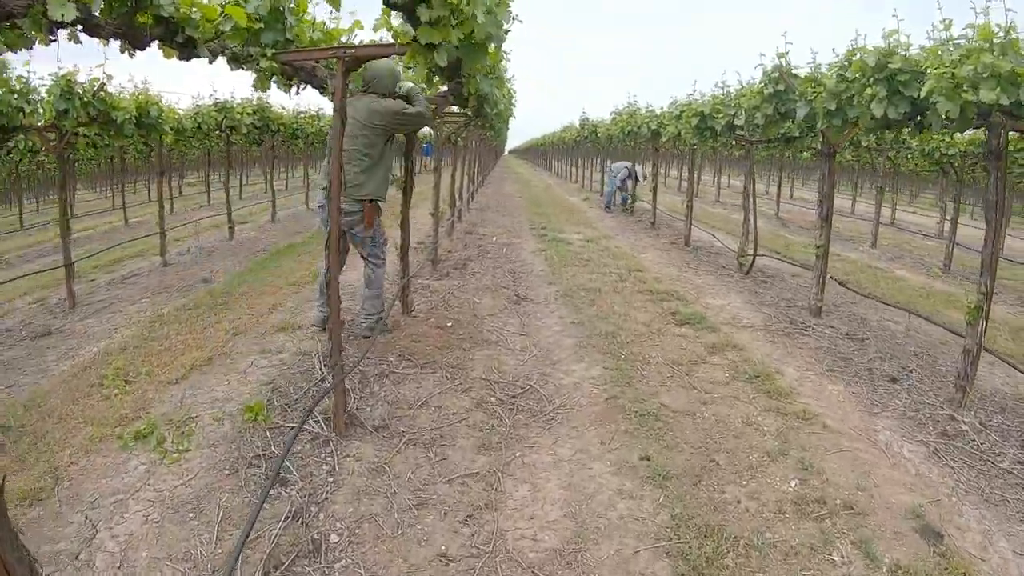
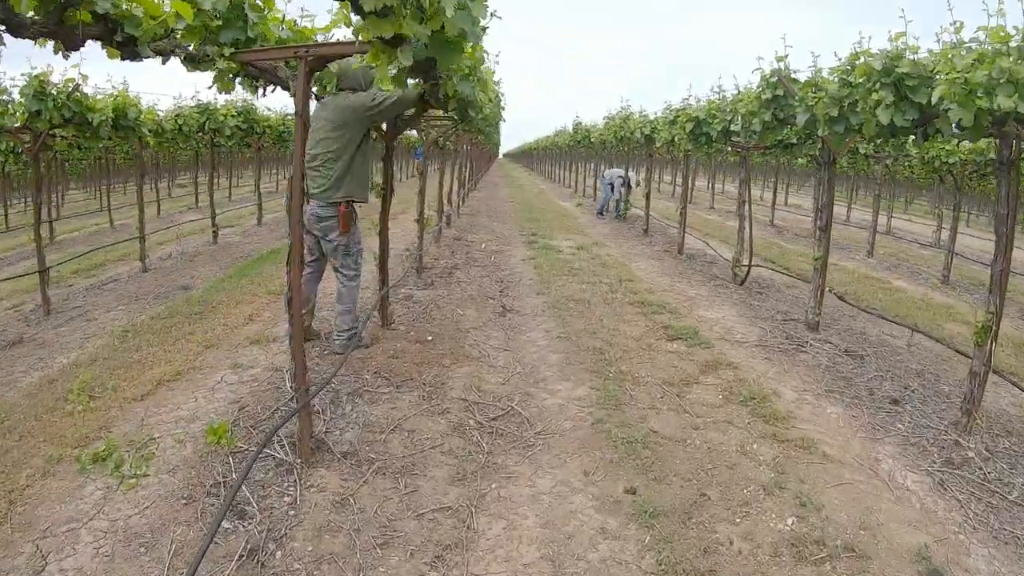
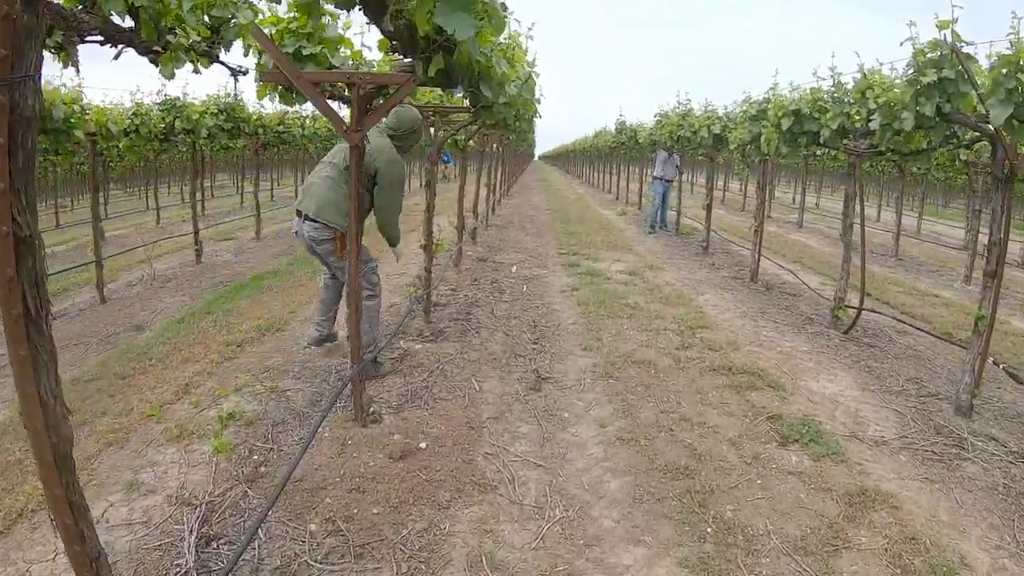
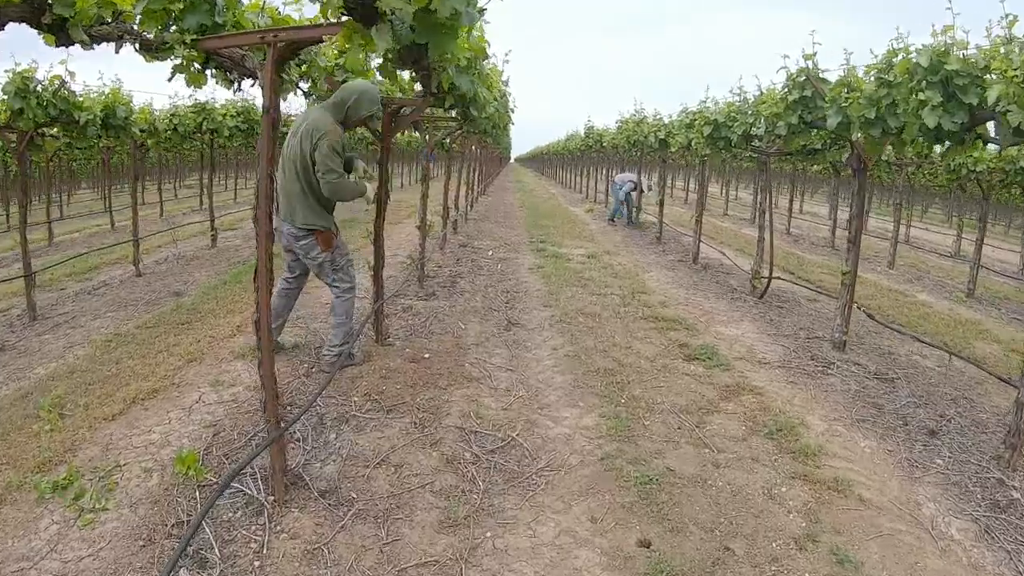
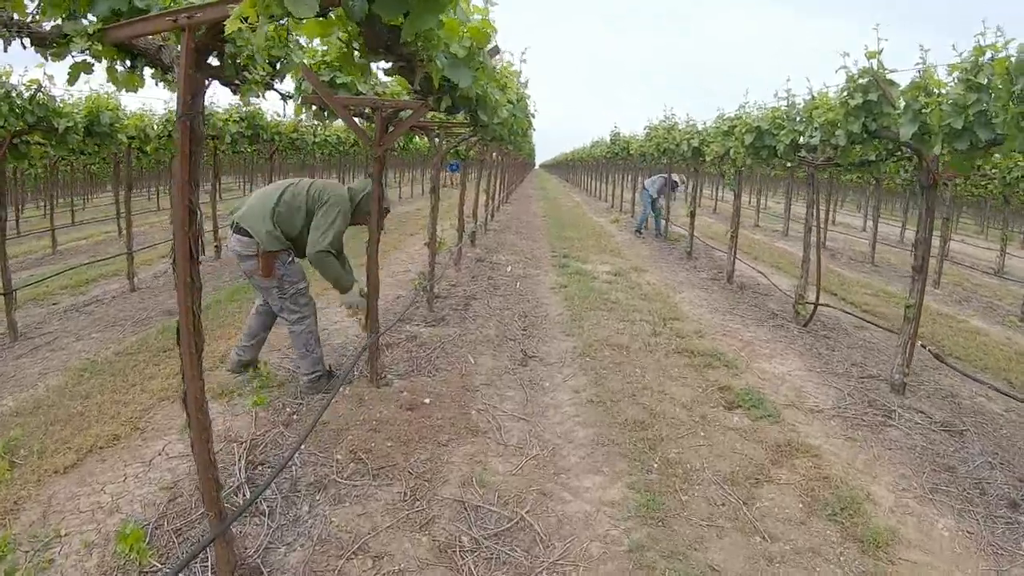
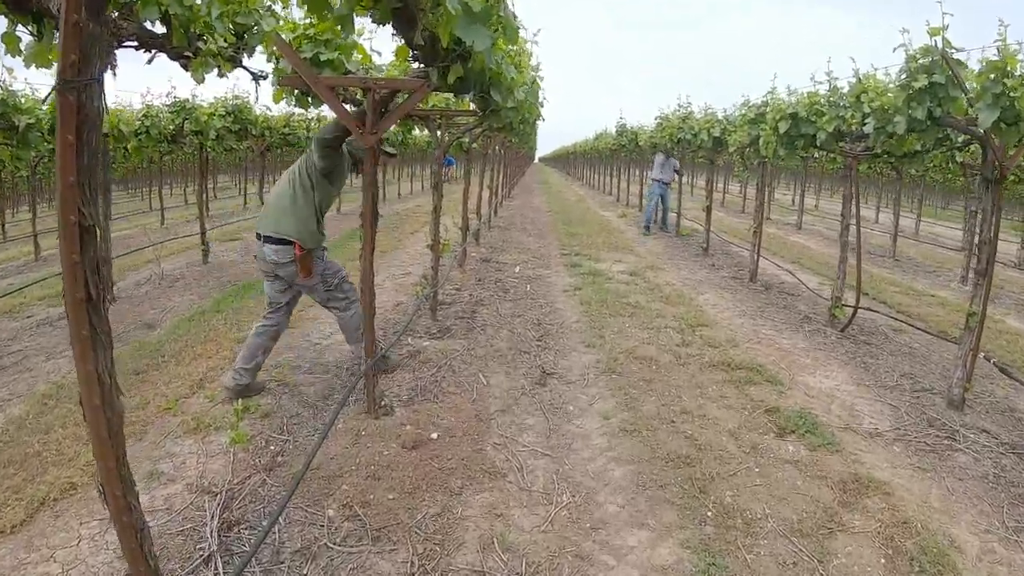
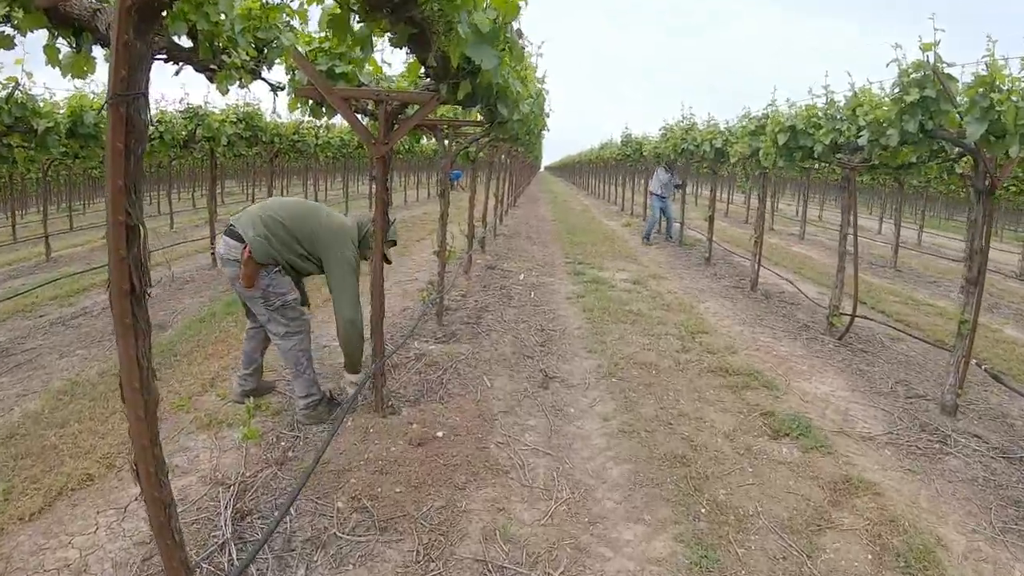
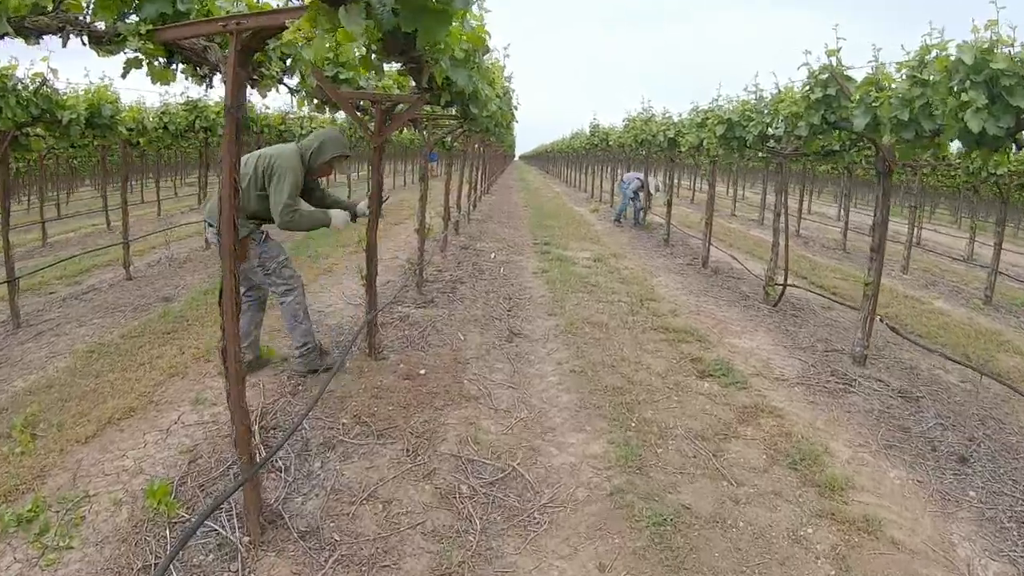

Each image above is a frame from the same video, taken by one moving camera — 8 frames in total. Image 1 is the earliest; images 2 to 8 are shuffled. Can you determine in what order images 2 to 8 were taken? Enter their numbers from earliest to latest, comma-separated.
2, 4, 8, 5, 7, 6, 3
